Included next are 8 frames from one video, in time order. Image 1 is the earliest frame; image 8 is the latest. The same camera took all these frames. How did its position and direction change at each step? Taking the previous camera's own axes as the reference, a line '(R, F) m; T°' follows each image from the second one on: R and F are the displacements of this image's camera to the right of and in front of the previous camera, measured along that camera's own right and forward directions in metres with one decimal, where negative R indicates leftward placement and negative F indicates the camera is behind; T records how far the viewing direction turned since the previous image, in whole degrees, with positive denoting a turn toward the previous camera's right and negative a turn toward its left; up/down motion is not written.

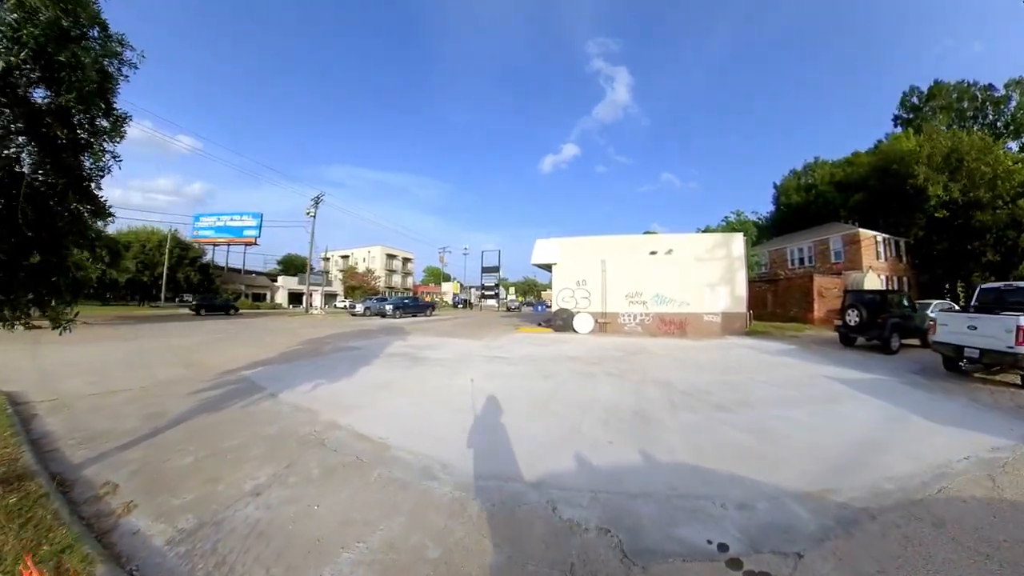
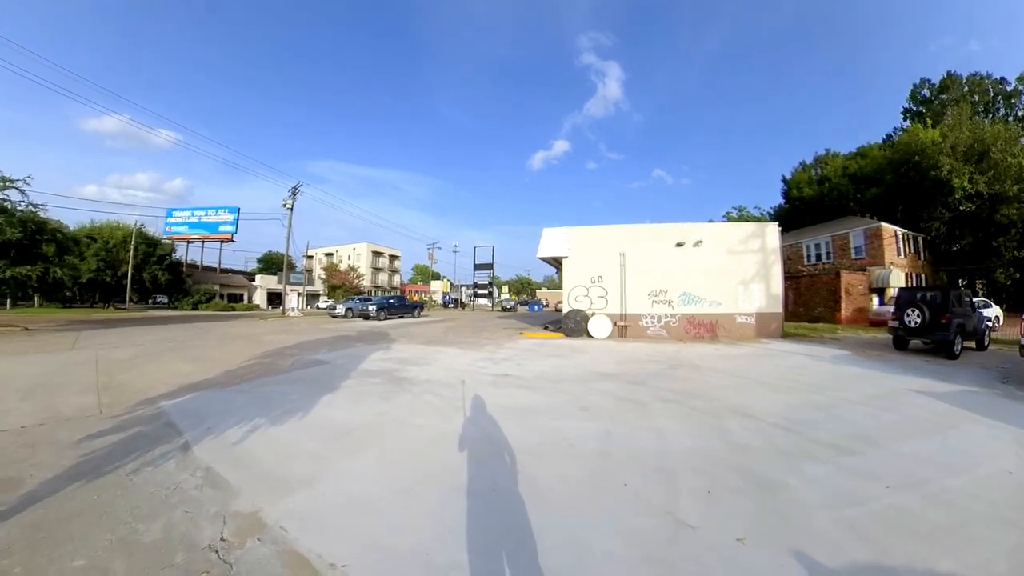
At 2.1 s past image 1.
(-0.6, +2.1) m; +2°
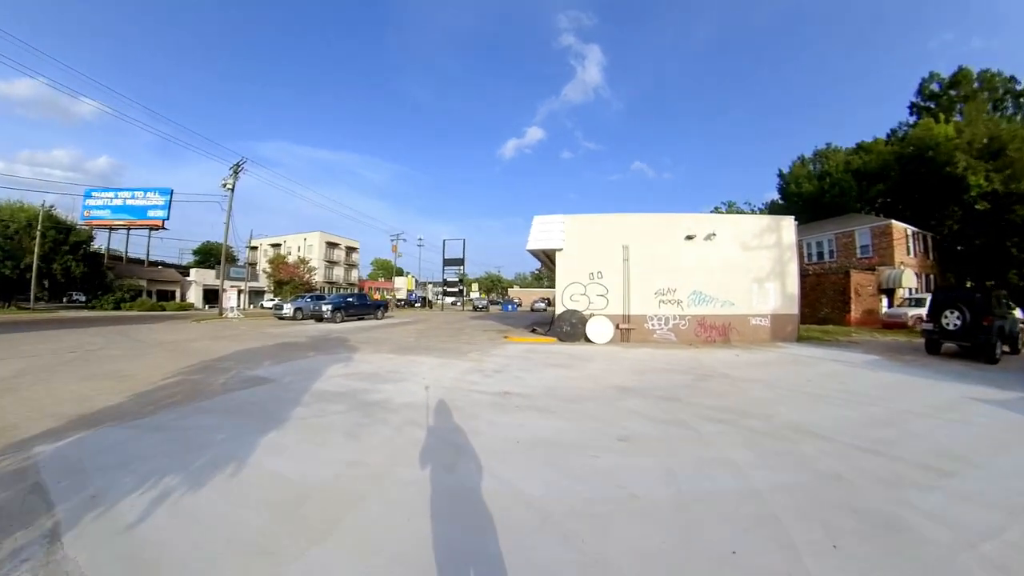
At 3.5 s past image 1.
(-0.8, +2.0) m; +5°
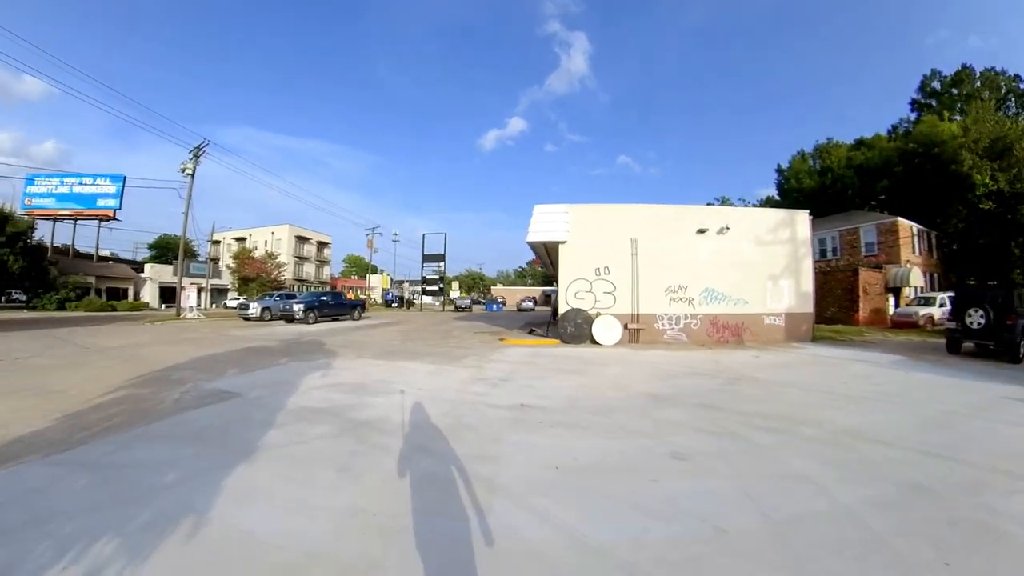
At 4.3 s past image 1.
(-0.7, +1.1) m; +4°
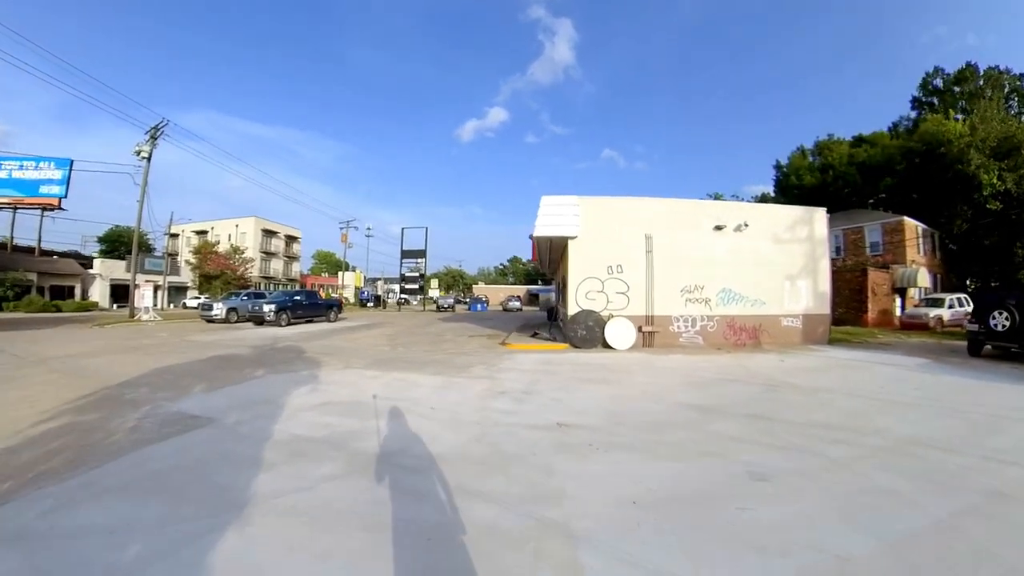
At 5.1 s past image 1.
(-0.8, +1.0) m; +4°
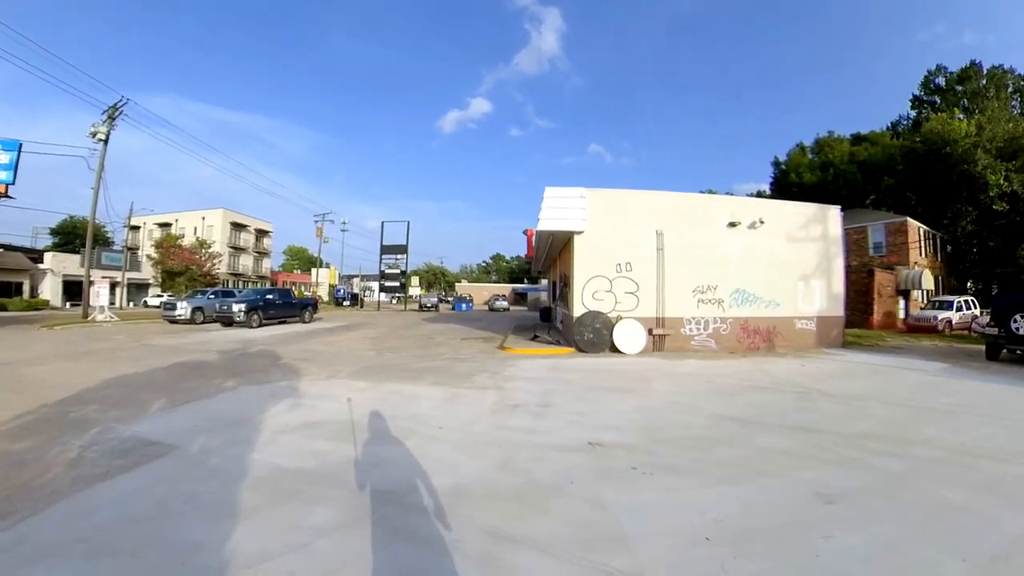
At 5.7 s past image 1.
(-0.5, +0.9) m; +3°
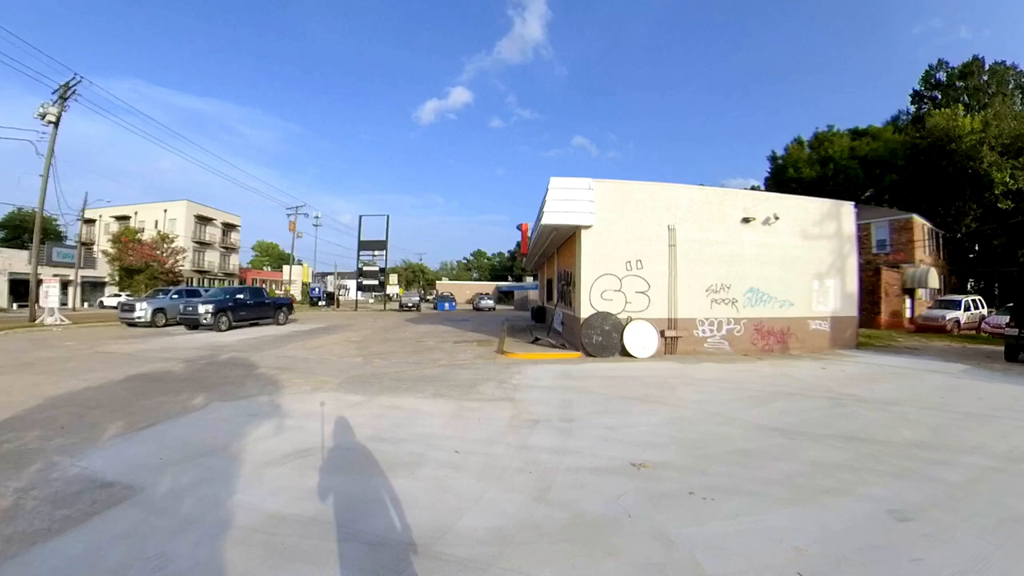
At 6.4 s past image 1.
(-0.5, +0.8) m; +3°
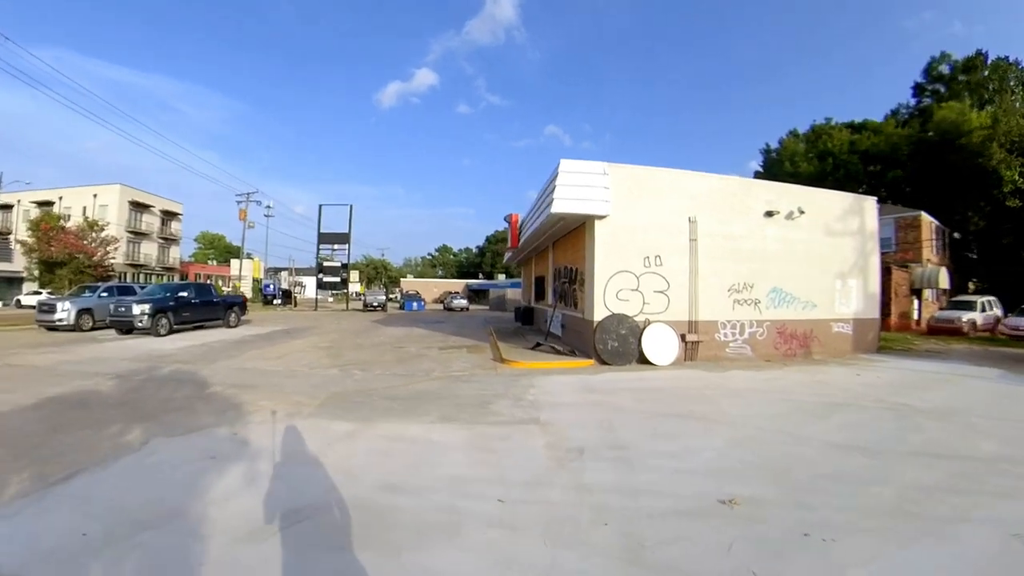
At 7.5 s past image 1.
(-0.6, +1.1) m; +4°
